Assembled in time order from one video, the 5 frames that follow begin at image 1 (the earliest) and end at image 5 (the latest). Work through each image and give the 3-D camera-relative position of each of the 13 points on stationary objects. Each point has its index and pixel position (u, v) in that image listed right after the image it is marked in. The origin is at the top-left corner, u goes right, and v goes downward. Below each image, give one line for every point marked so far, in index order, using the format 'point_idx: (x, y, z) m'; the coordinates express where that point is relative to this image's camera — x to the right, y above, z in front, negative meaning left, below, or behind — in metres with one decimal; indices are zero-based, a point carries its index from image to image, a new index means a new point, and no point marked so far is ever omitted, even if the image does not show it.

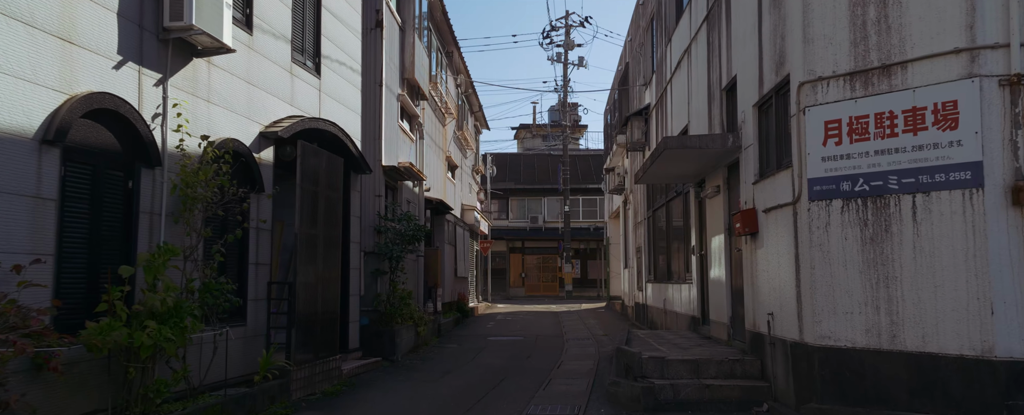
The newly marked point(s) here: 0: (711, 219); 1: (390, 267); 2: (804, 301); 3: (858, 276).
0: (+2.9, -0.2, +12.6) m
1: (-2.1, -1.0, +14.9) m
2: (+2.7, -0.9, +7.9) m
3: (+3.0, -0.6, +7.5) m
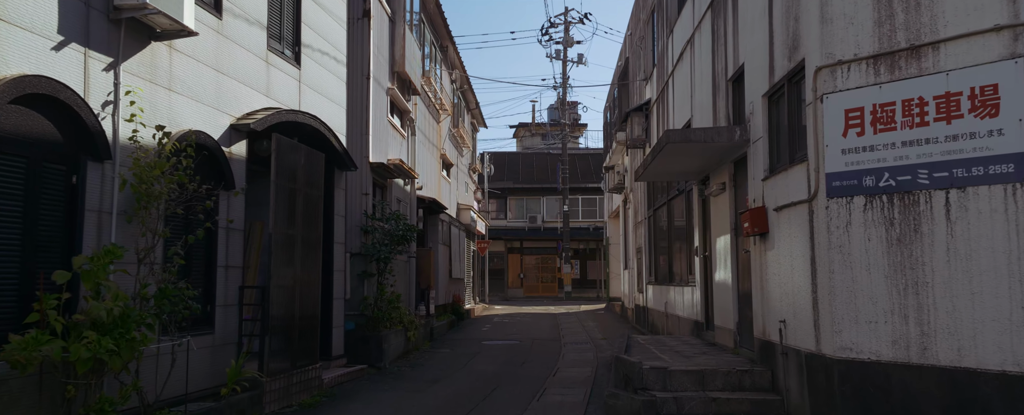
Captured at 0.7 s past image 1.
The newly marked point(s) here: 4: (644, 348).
0: (+2.8, -0.1, +11.8) m
1: (-2.2, -1.0, +14.2) m
2: (+2.6, -0.8, +7.2) m
3: (+2.9, -0.6, +6.8) m
4: (+1.8, -1.9, +11.5) m
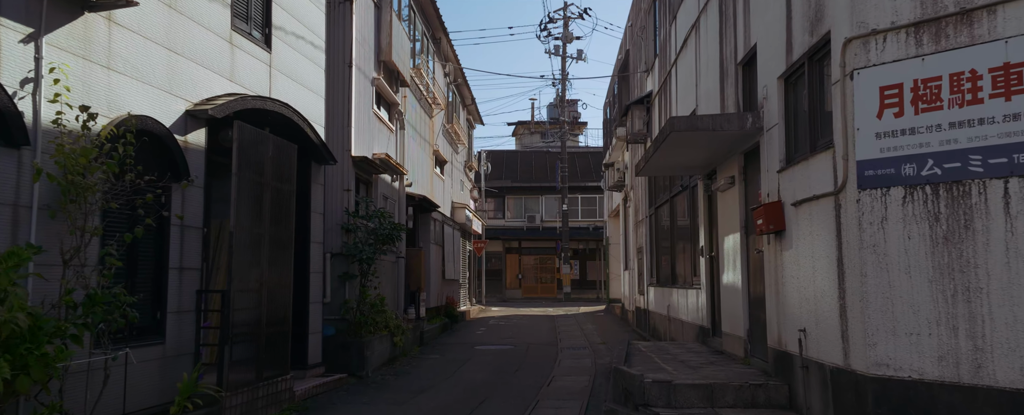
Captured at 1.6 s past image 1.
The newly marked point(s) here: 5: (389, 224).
0: (+2.7, -0.1, +10.9) m
1: (-2.3, -1.0, +13.3) m
2: (+2.4, -0.8, +6.2) m
3: (+2.8, -0.5, +5.8) m
4: (+1.6, -1.8, +10.6) m
5: (-2.0, -0.3, +14.0) m
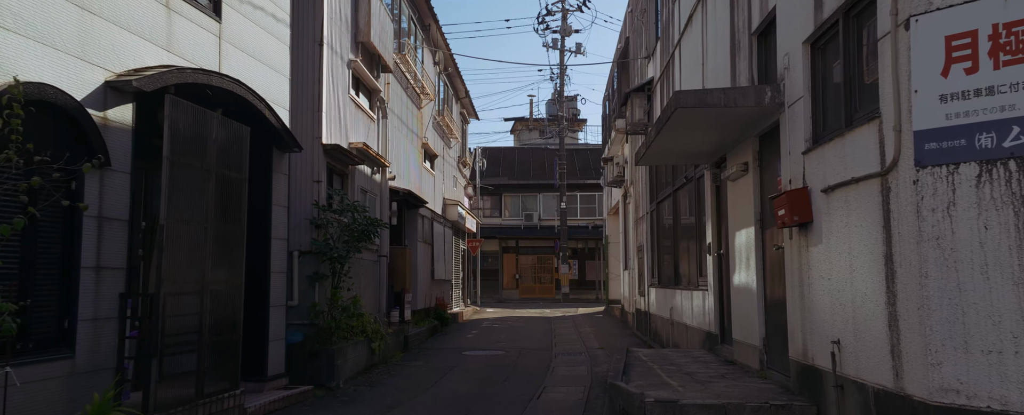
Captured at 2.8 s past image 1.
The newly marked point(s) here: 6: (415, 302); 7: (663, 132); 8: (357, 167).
0: (+2.5, 0.0, +9.6) m
1: (-2.5, -0.9, +12.0) m
2: (+2.3, -0.7, +5.0) m
3: (+2.6, -0.4, +4.6) m
4: (+1.5, -1.7, +9.3) m
5: (-2.2, -0.2, +12.7) m
6: (-2.2, -2.2, +19.7) m
7: (+1.6, +0.8, +9.2) m
8: (-2.5, +0.7, +14.1) m
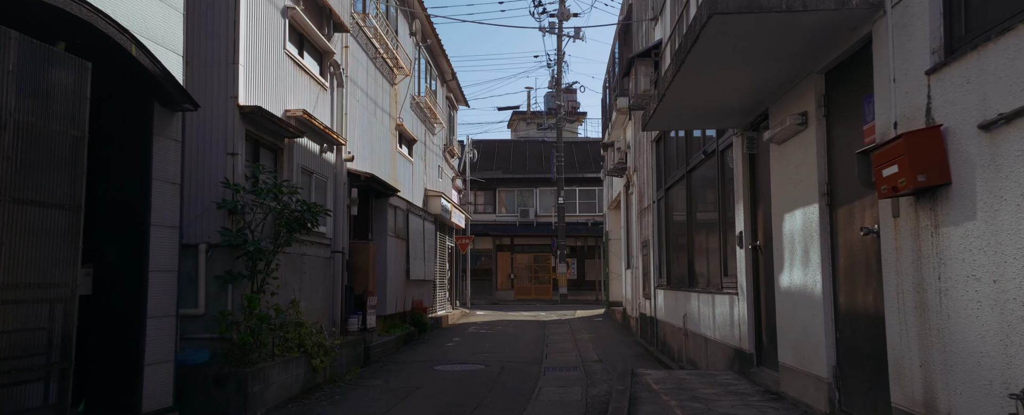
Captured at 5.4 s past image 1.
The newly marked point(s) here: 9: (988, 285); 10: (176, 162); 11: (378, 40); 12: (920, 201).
0: (+2.2, +0.2, +6.9) m
1: (-2.8, -0.7, +9.3) m
2: (+1.9, -0.5, +2.2) m
3: (+2.3, -0.2, +1.8) m
4: (+1.1, -1.5, +6.6) m
5: (-2.5, +0.1, +10.0) m
6: (-2.5, -1.9, +16.9) m
7: (+1.3, +1.0, +6.5) m
8: (-2.9, +0.9, +11.4) m
9: (+2.0, -0.4, +3.5) m
10: (-3.1, +0.4, +7.9) m
11: (-2.7, +3.3, +16.8) m
12: (+2.0, 0.0, +4.3) m
